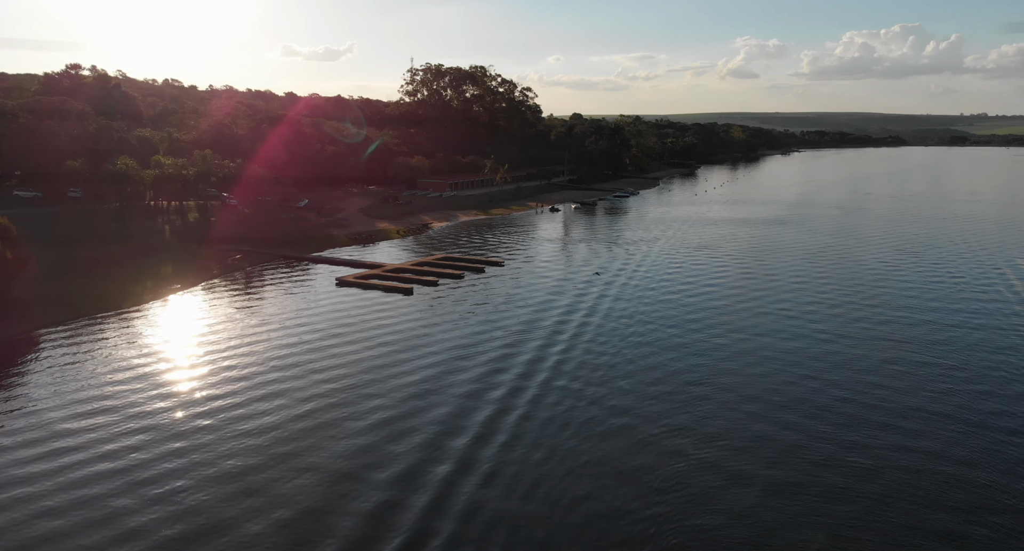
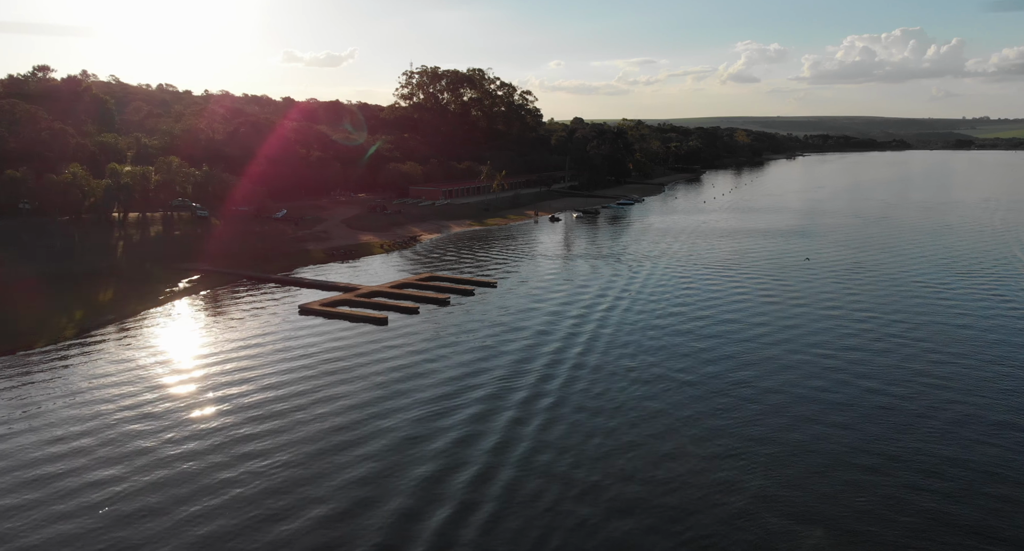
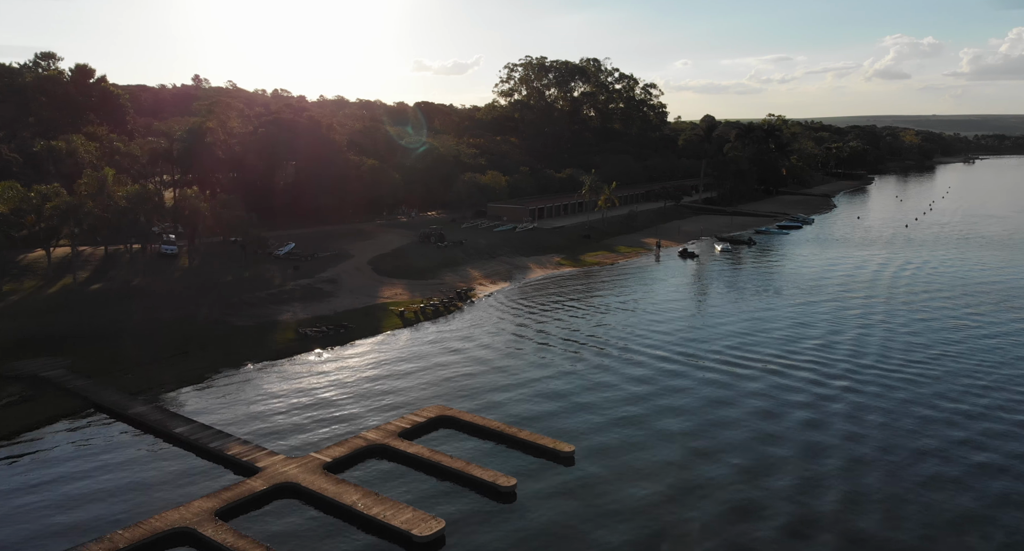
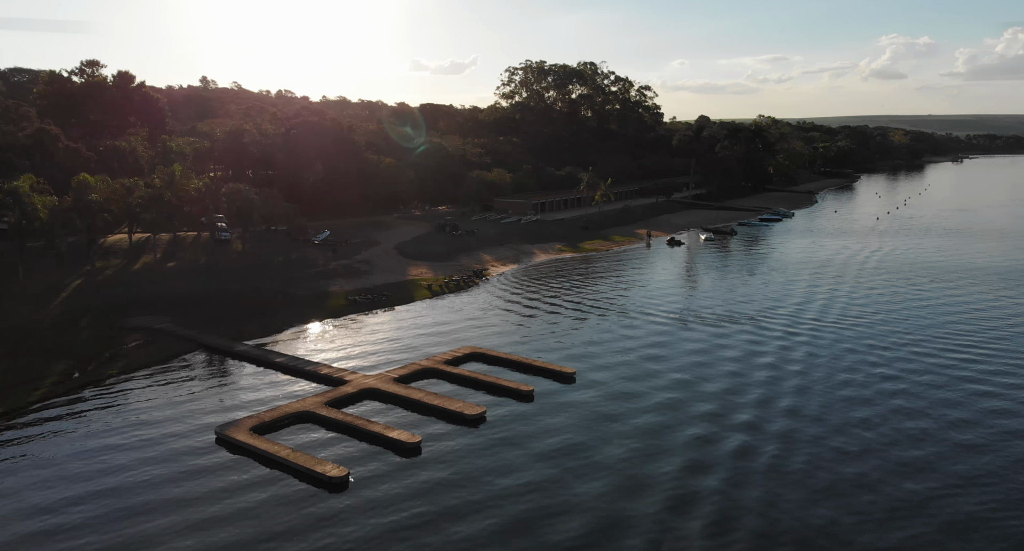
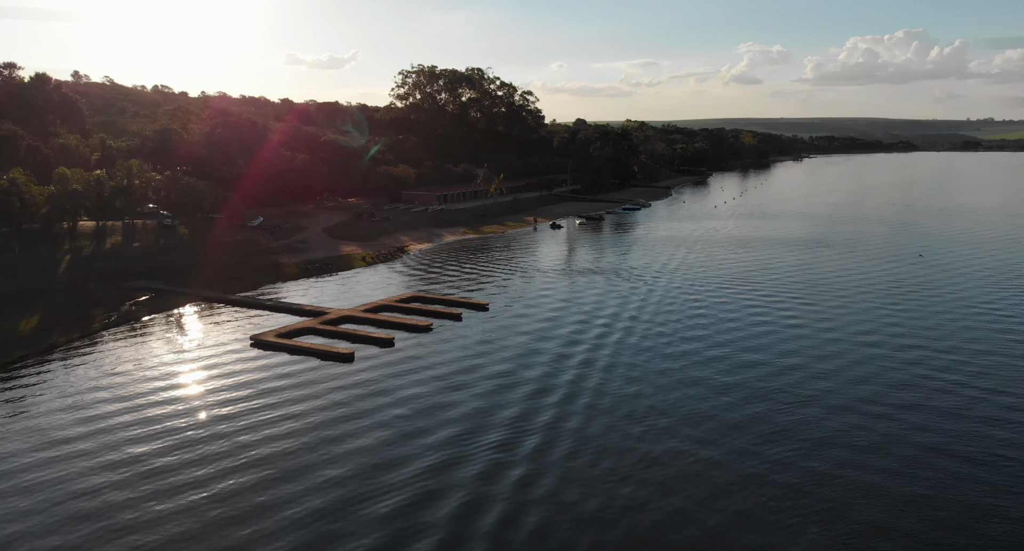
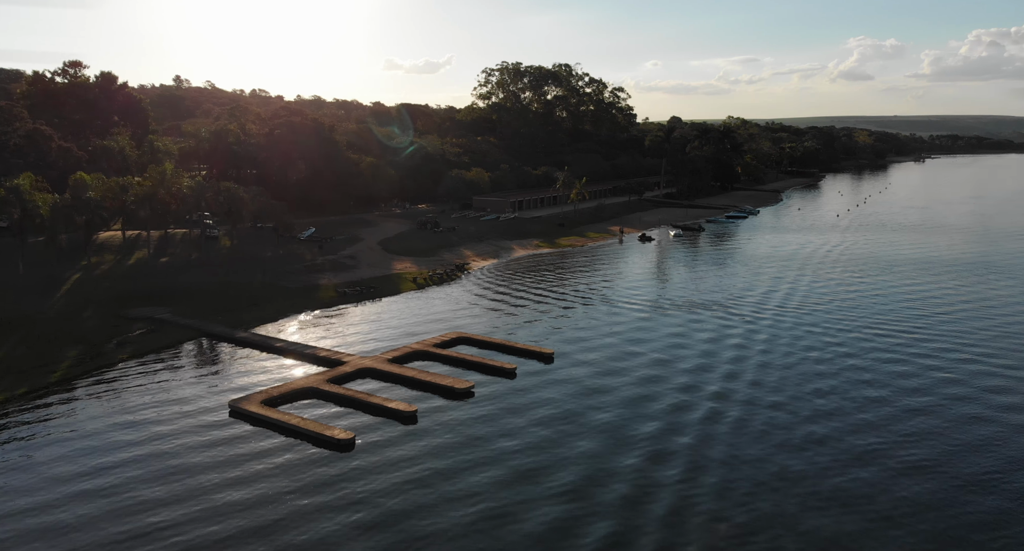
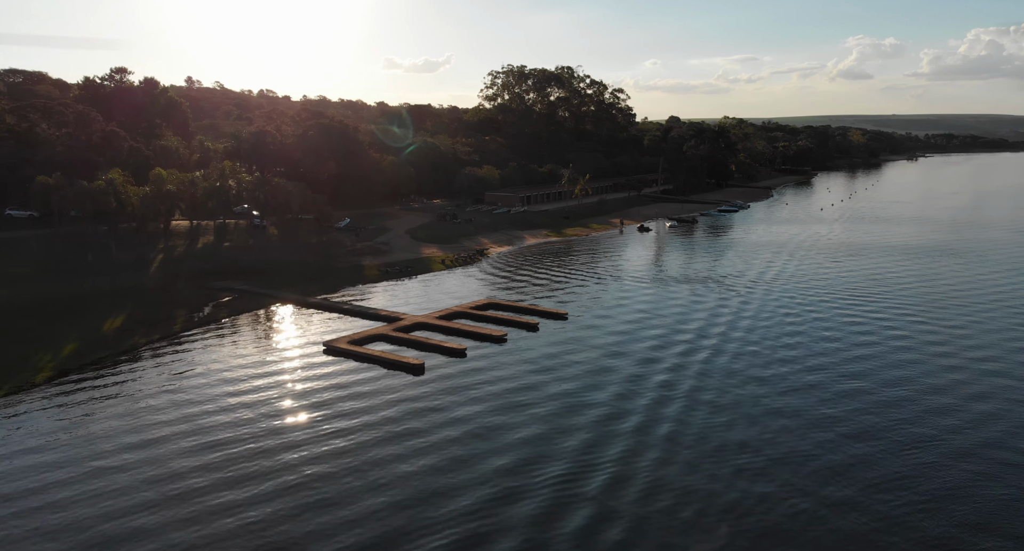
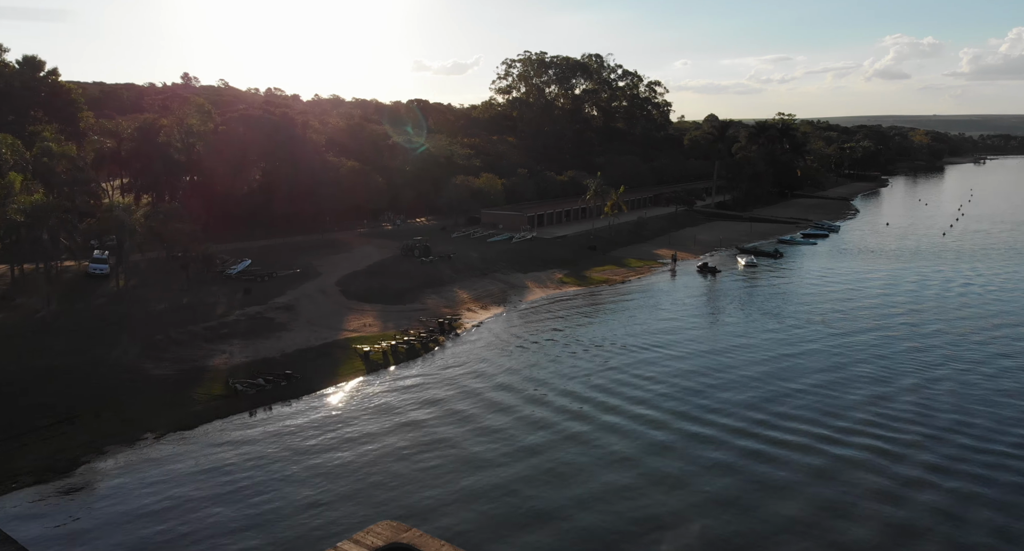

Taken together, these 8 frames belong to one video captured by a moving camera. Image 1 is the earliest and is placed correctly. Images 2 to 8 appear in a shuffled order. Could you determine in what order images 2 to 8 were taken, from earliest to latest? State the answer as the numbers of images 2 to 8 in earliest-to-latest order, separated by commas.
2, 5, 7, 6, 4, 3, 8
